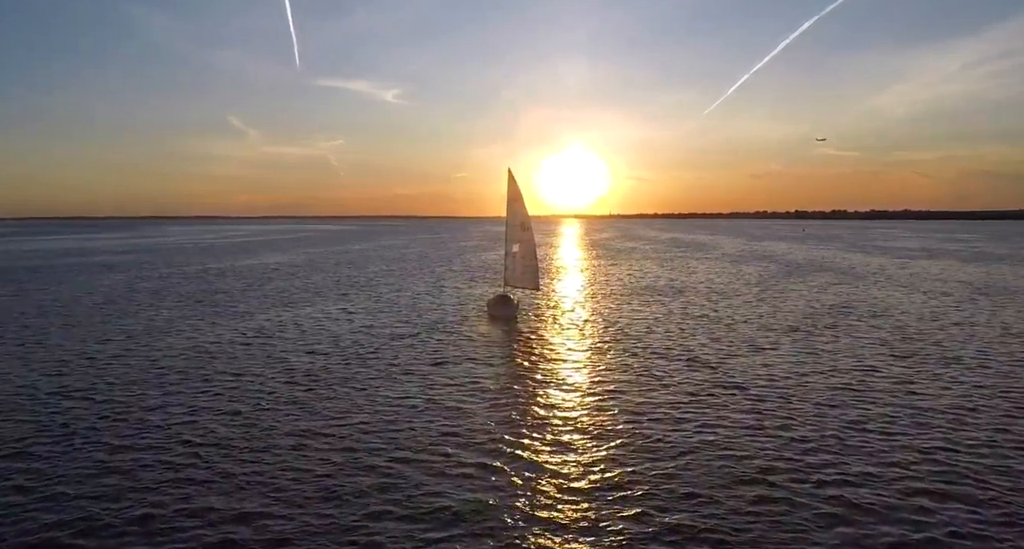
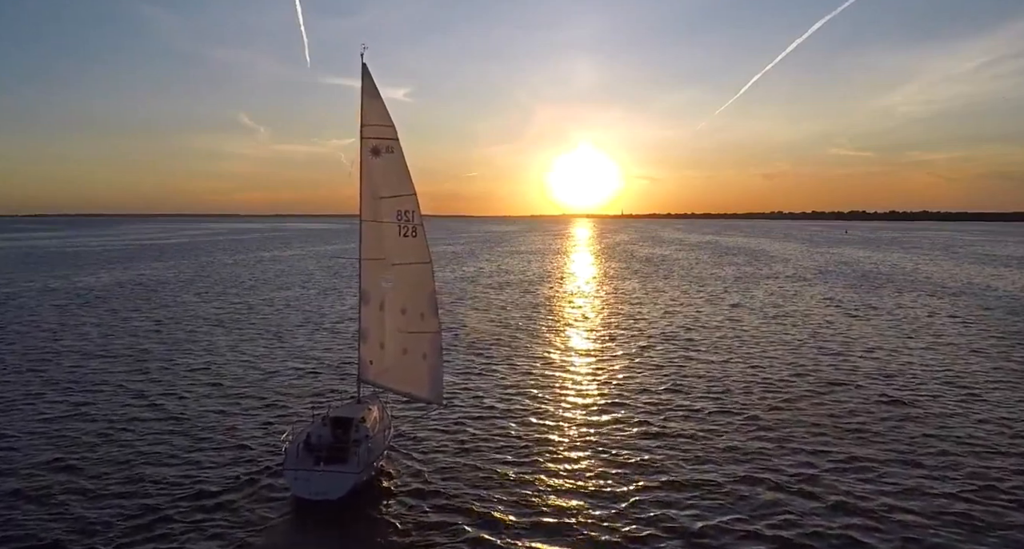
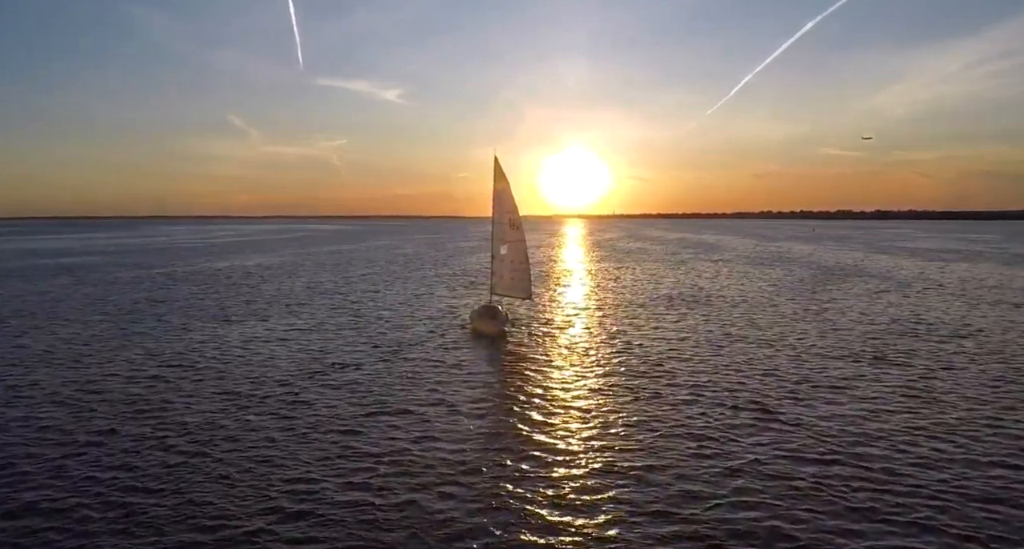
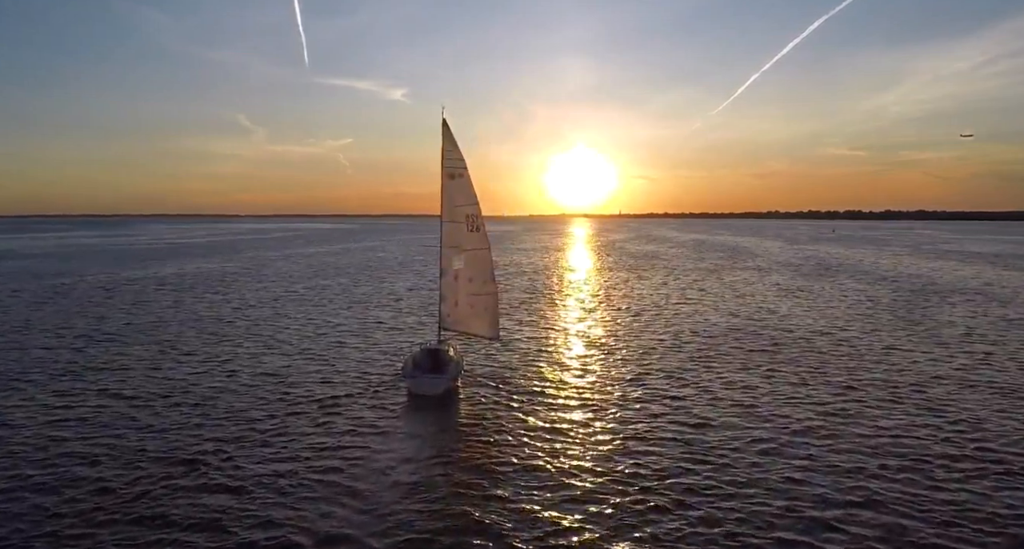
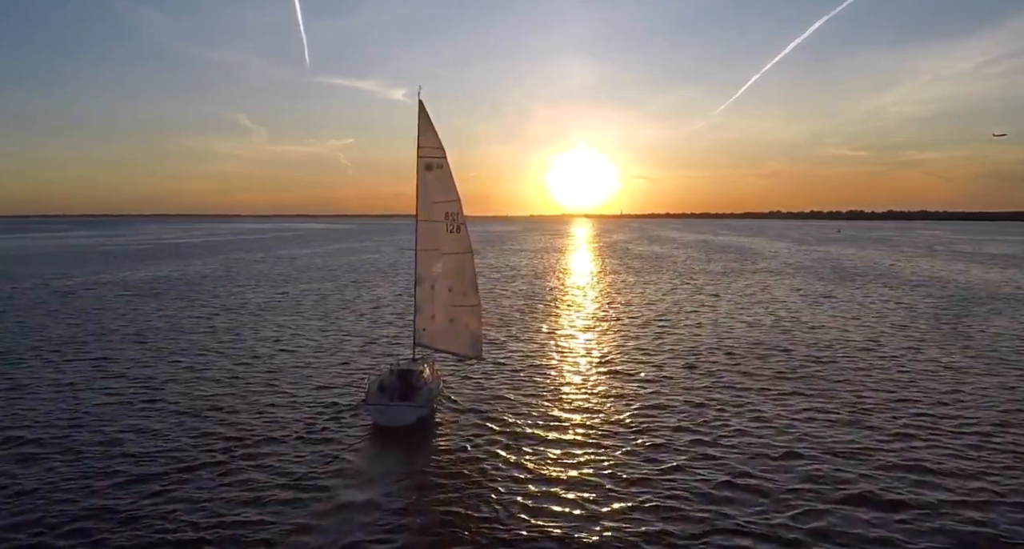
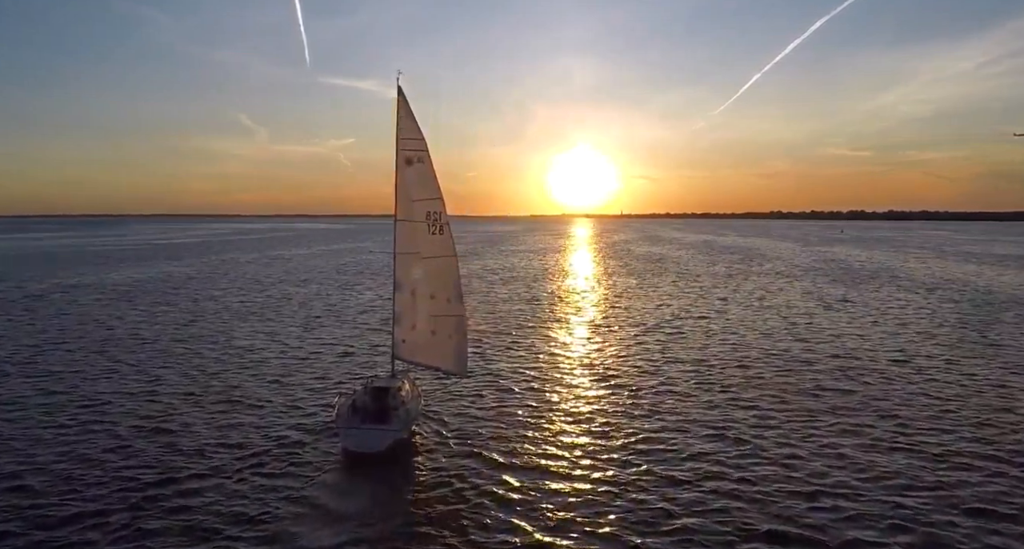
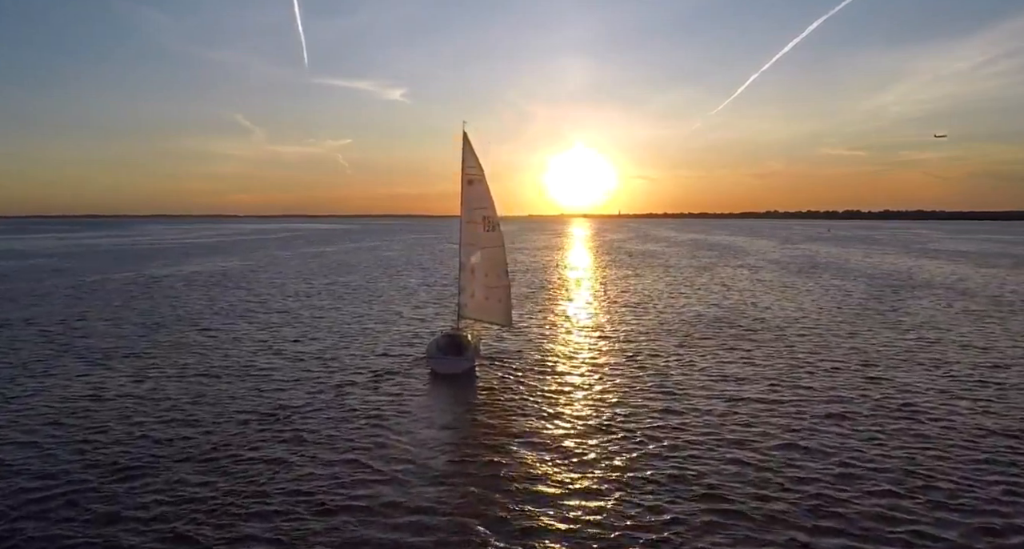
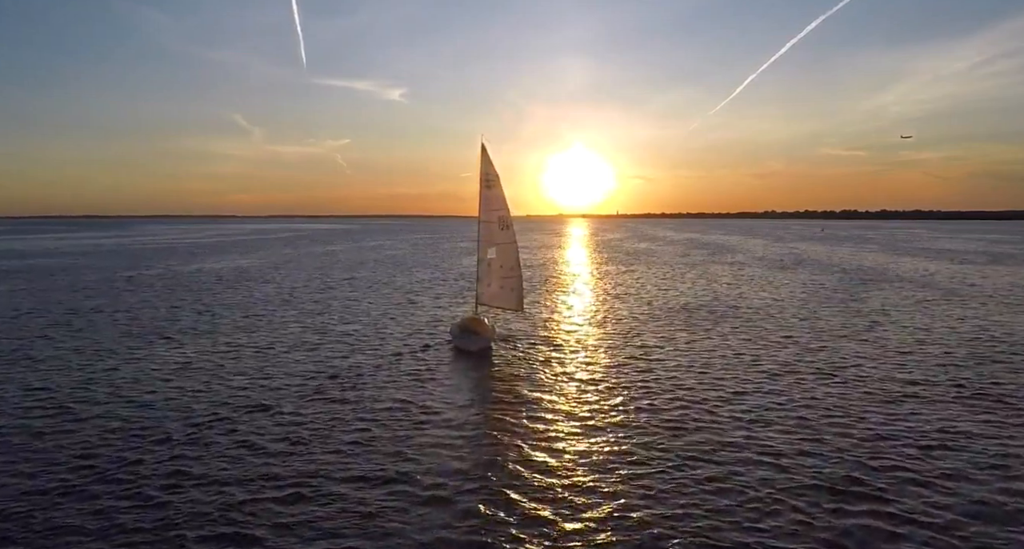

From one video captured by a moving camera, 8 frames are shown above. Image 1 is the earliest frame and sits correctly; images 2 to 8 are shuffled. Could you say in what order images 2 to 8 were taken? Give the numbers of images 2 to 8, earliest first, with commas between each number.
3, 8, 7, 4, 5, 6, 2
